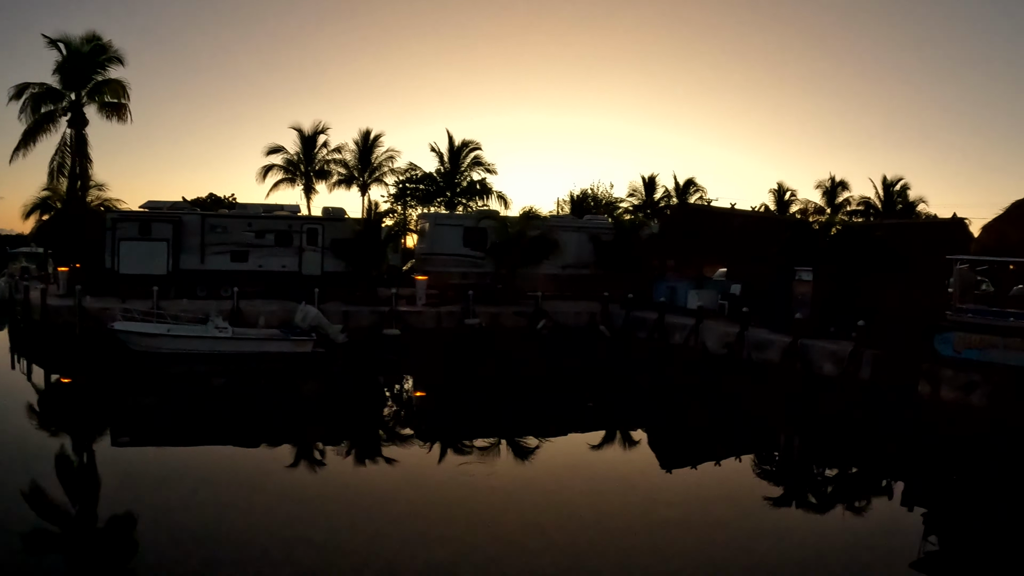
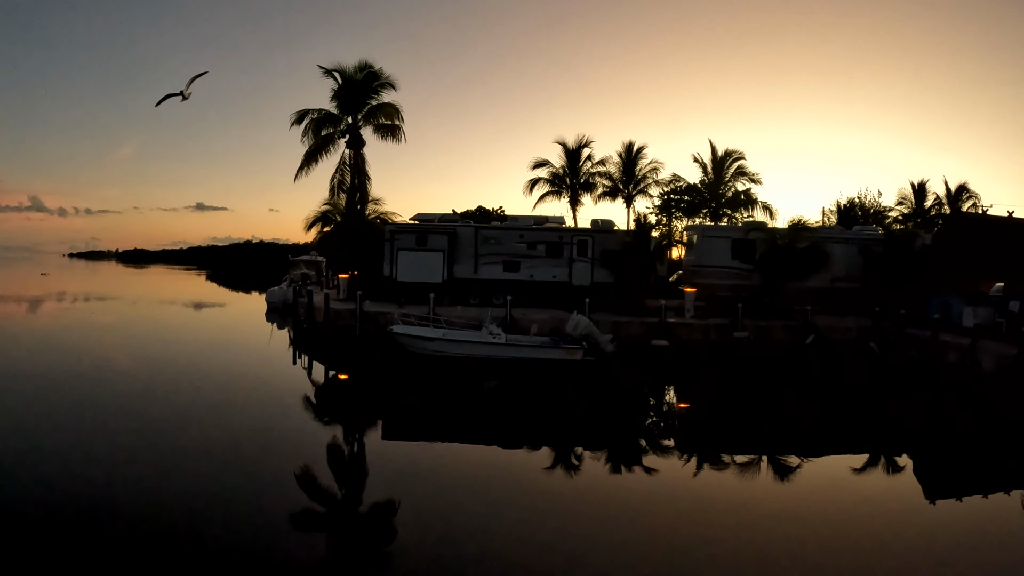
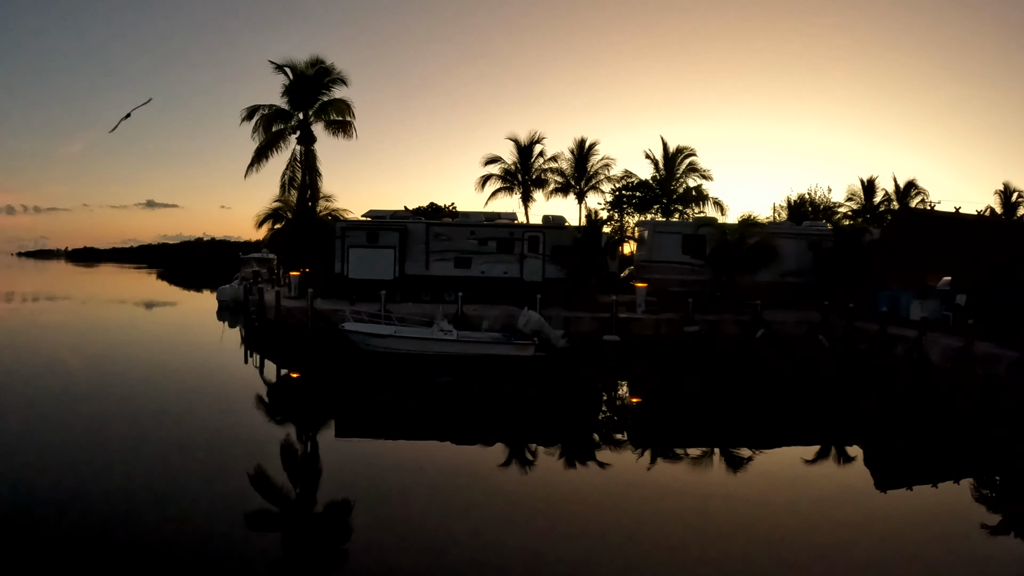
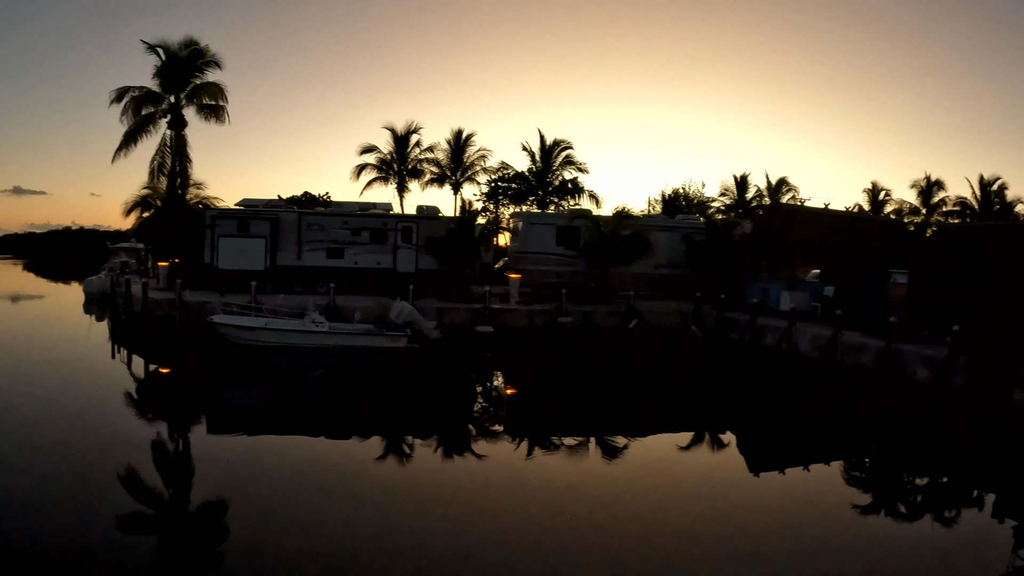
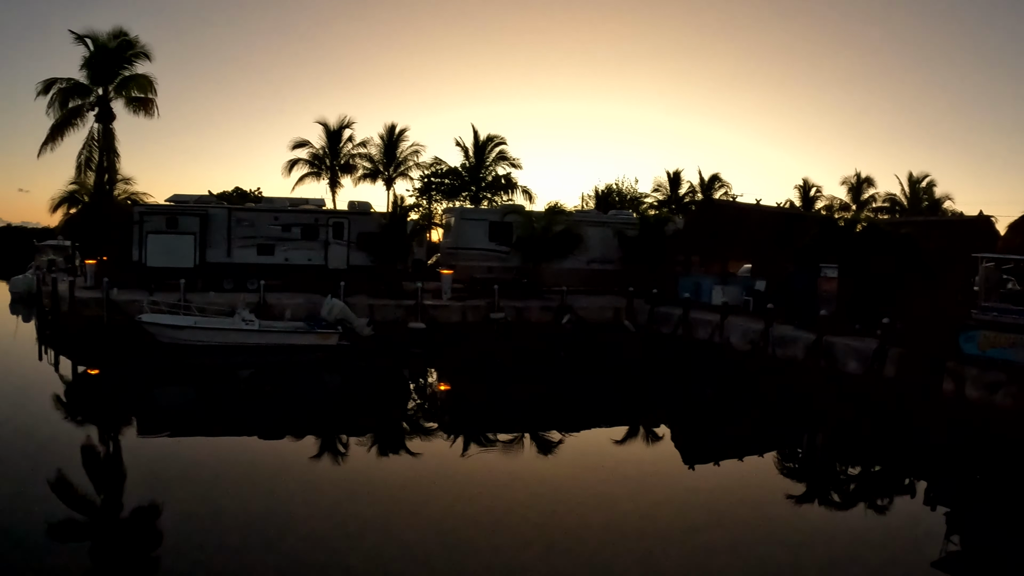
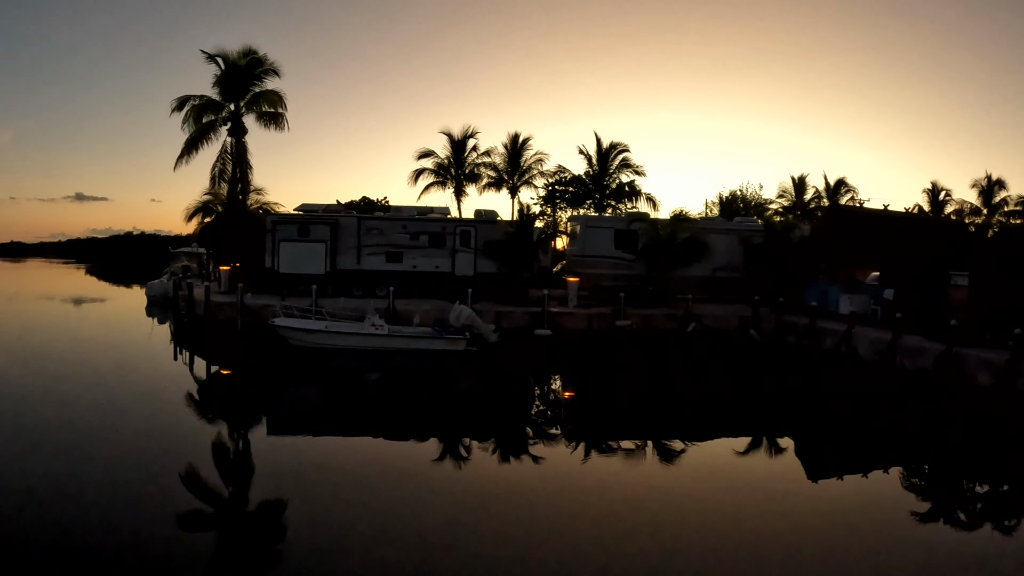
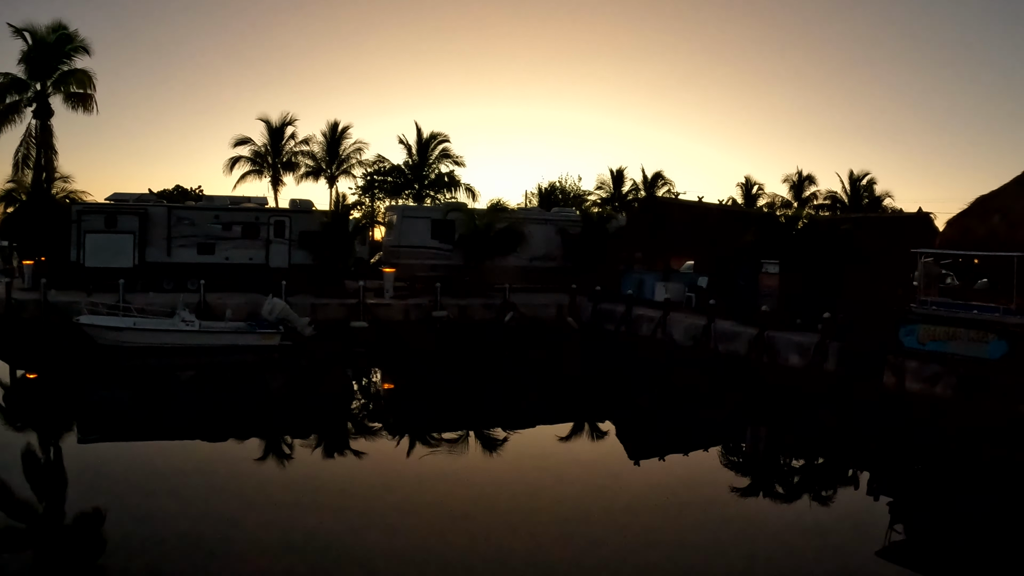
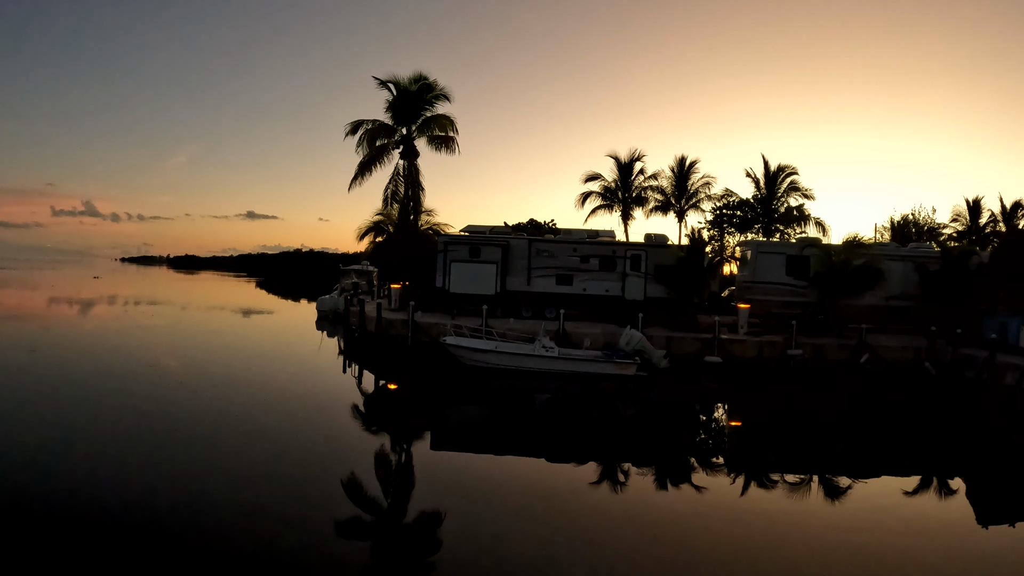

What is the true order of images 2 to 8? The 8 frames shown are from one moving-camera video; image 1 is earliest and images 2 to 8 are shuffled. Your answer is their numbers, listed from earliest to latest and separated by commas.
7, 5, 4, 6, 3, 2, 8
